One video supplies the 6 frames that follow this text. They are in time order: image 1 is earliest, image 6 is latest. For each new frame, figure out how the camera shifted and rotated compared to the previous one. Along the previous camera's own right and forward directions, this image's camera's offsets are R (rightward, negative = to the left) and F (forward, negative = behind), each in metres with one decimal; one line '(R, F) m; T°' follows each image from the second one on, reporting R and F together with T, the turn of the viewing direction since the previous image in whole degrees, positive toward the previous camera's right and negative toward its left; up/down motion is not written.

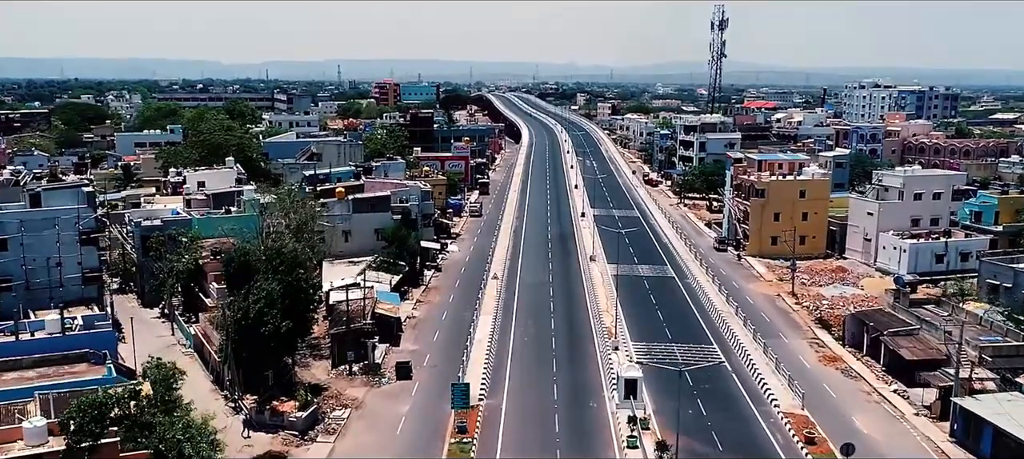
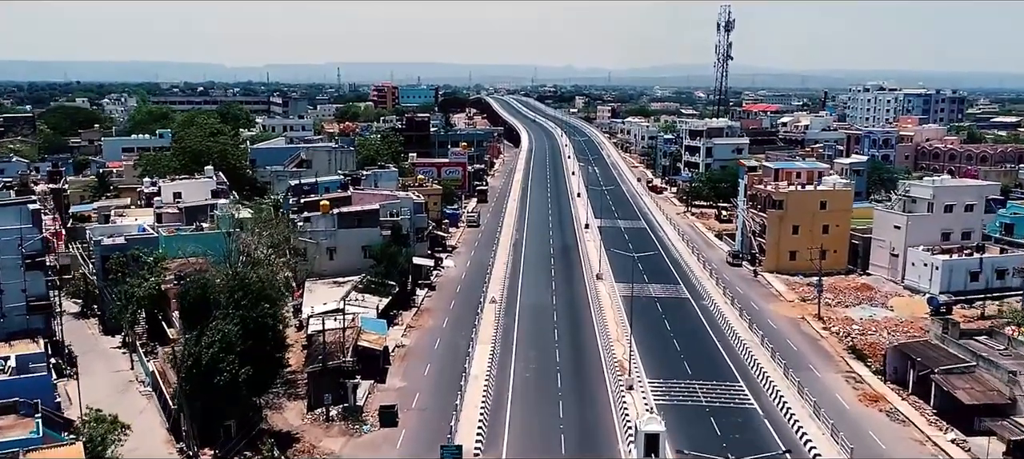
(-0.1, +4.4) m; 0°
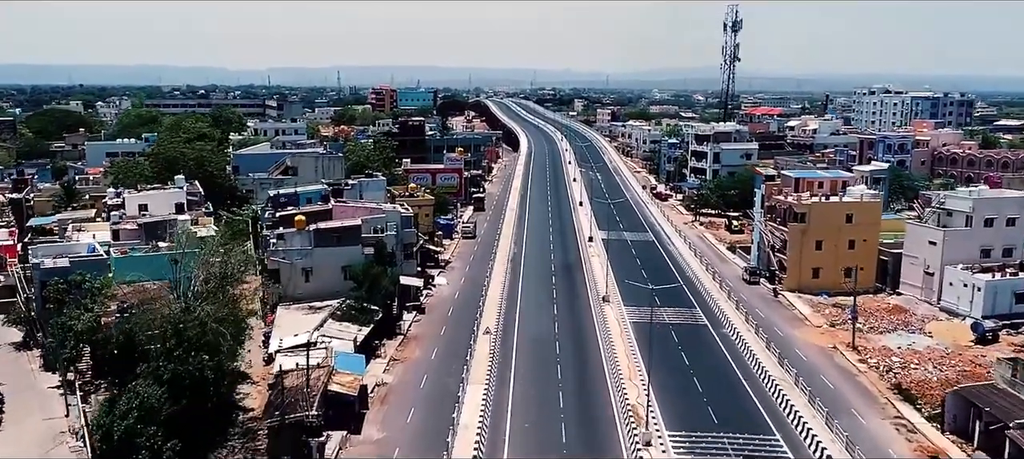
(+0.2, +5.1) m; 0°
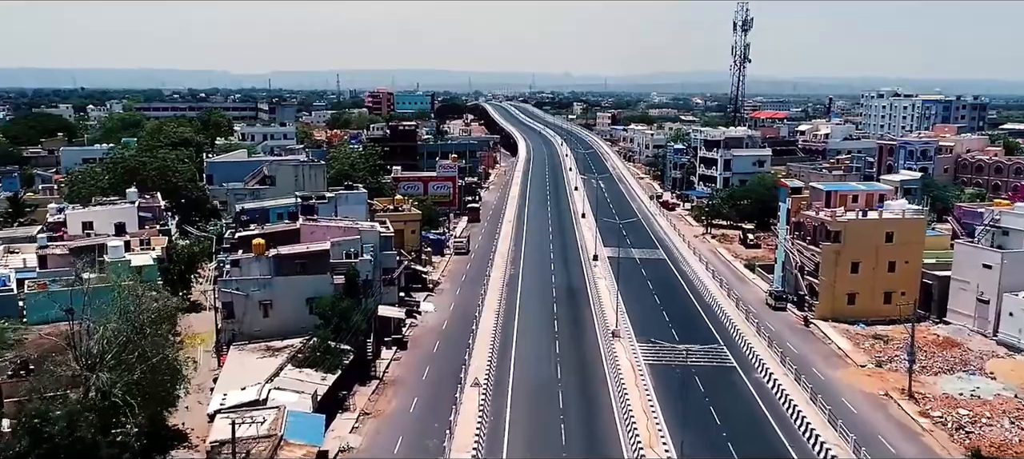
(+0.4, +6.5) m; 0°
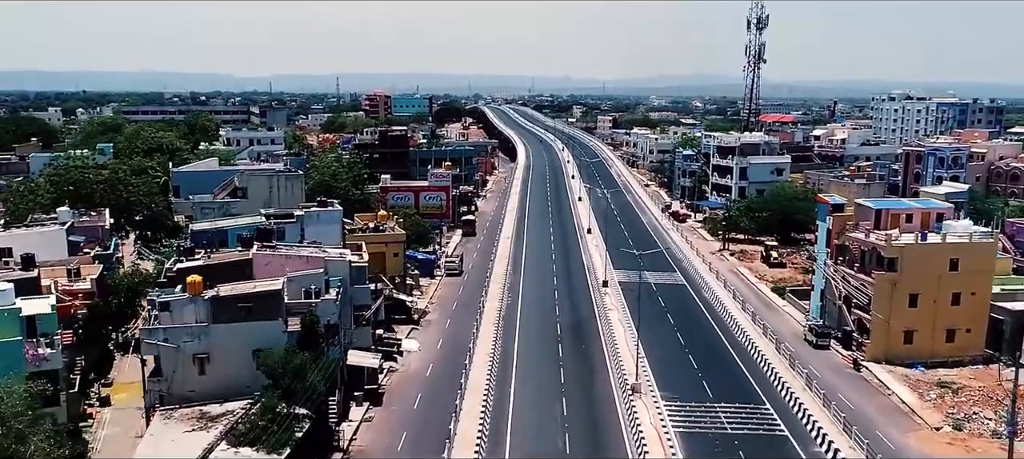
(+0.2, +7.3) m; 0°
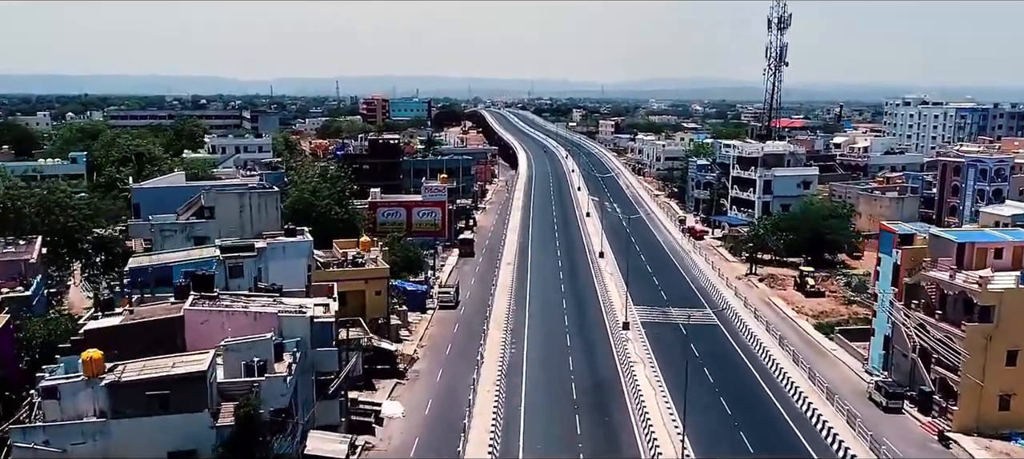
(-0.4, +7.8) m; 0°
